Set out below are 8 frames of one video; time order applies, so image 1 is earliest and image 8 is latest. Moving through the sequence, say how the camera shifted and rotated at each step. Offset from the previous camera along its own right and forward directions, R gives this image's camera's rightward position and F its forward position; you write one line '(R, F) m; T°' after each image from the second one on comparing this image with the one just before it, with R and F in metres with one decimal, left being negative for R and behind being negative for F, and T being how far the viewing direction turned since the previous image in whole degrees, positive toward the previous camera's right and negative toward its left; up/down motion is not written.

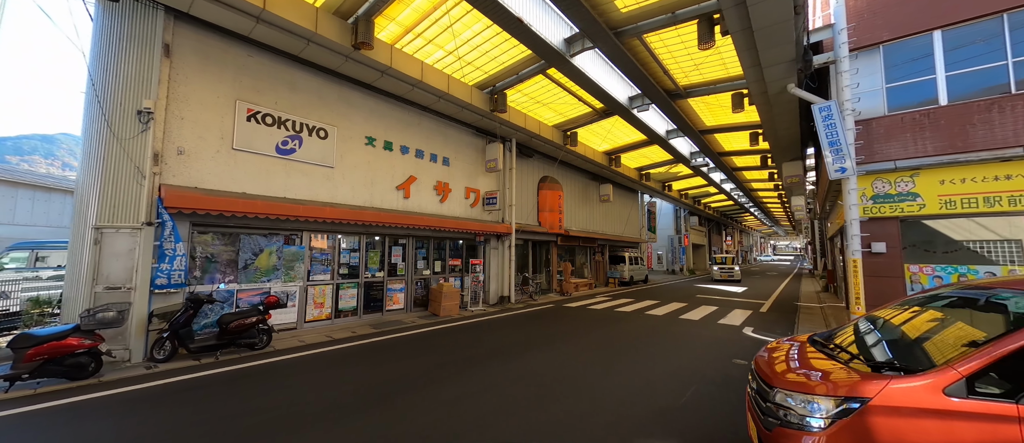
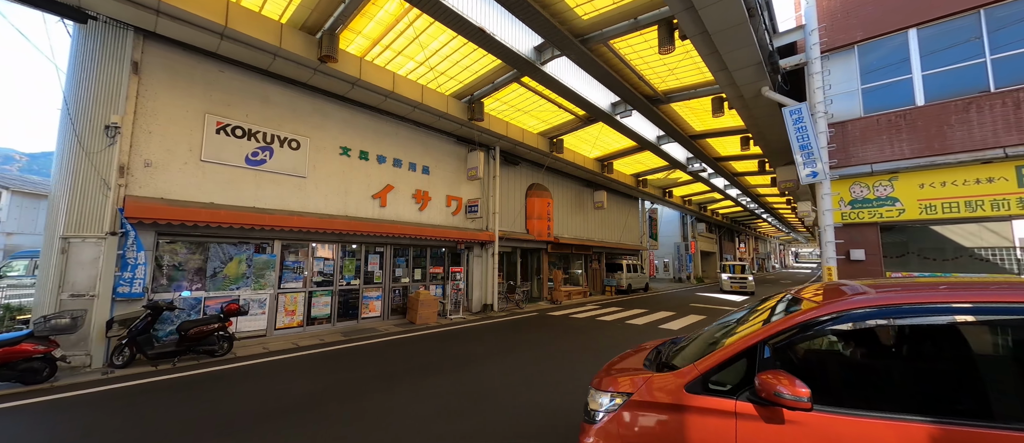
(+1.0, 0.0) m; -2°
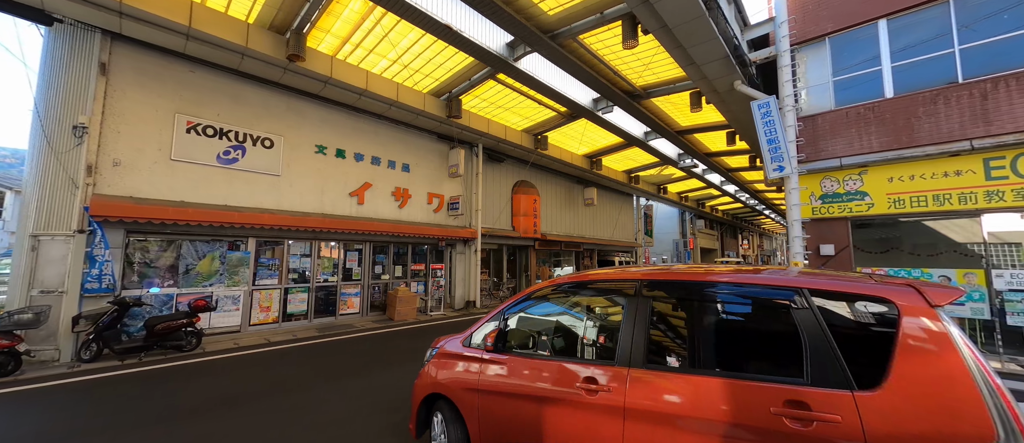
(+0.8, 0.0) m; -1°
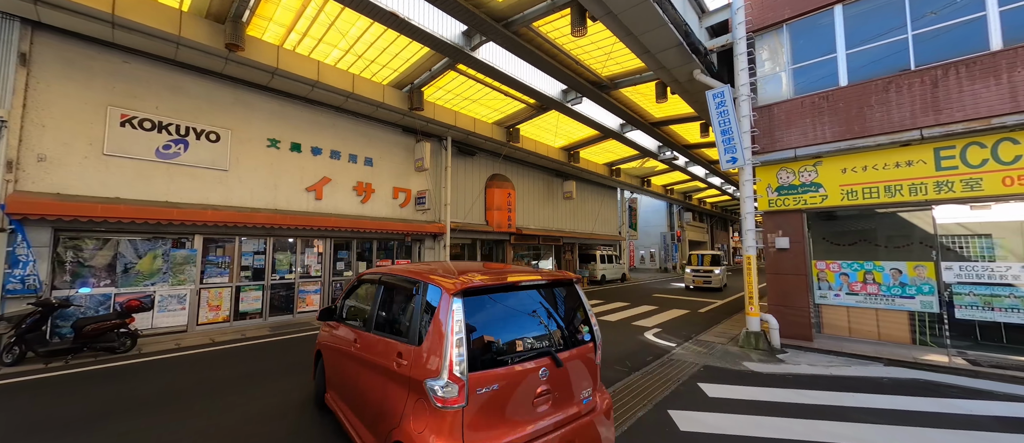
(+0.9, +0.2) m; 0°
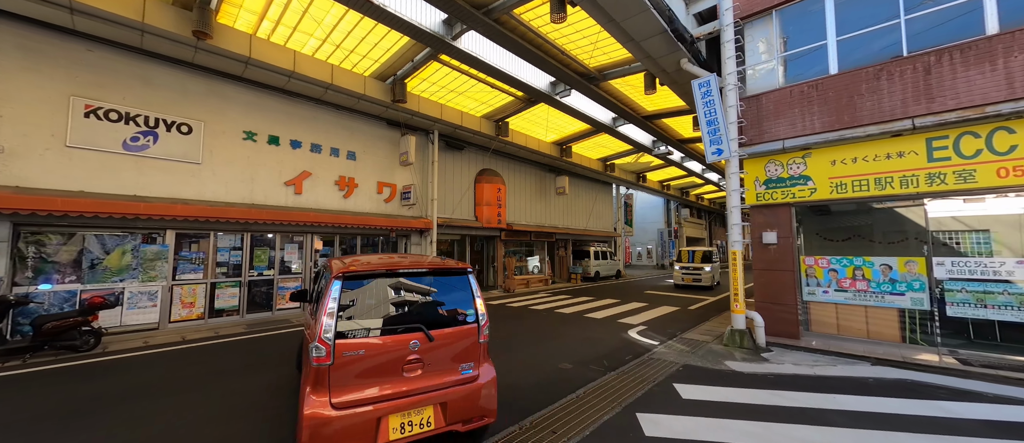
(+0.4, +0.2) m; 0°
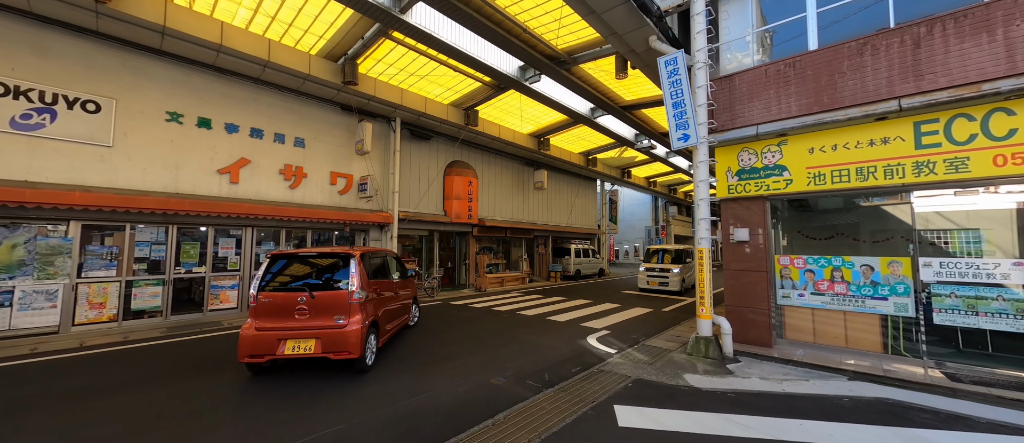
(+0.8, +0.7) m; +1°
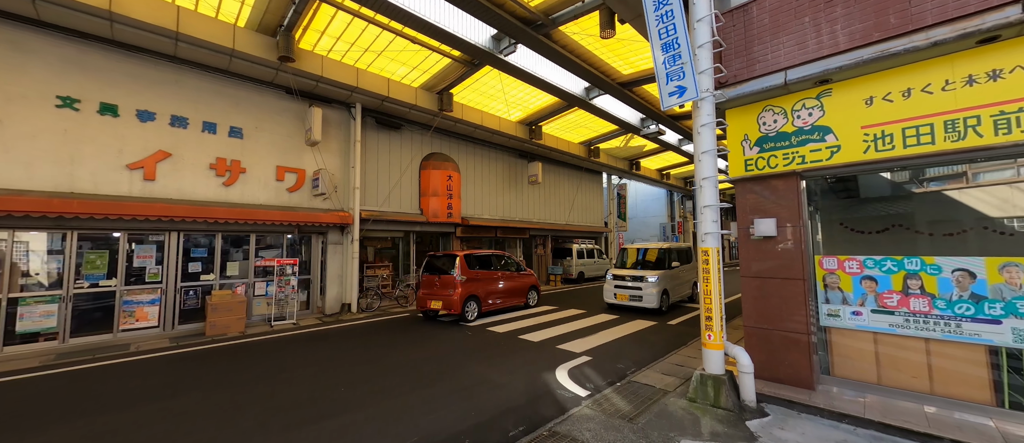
(+1.0, +1.6) m; -3°
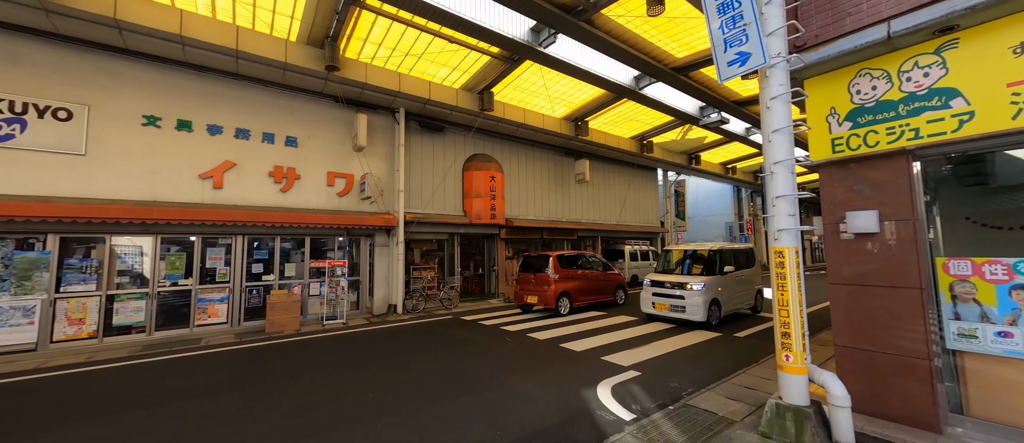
(+0.3, +0.4) m; -9°
